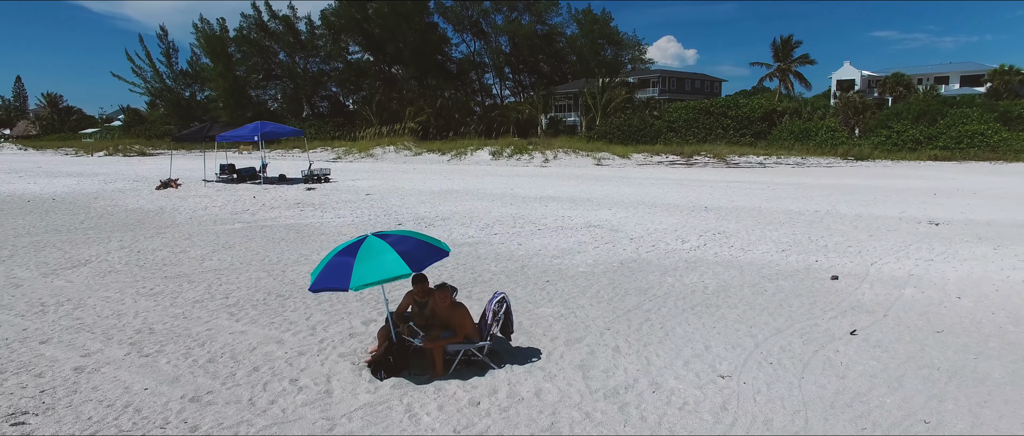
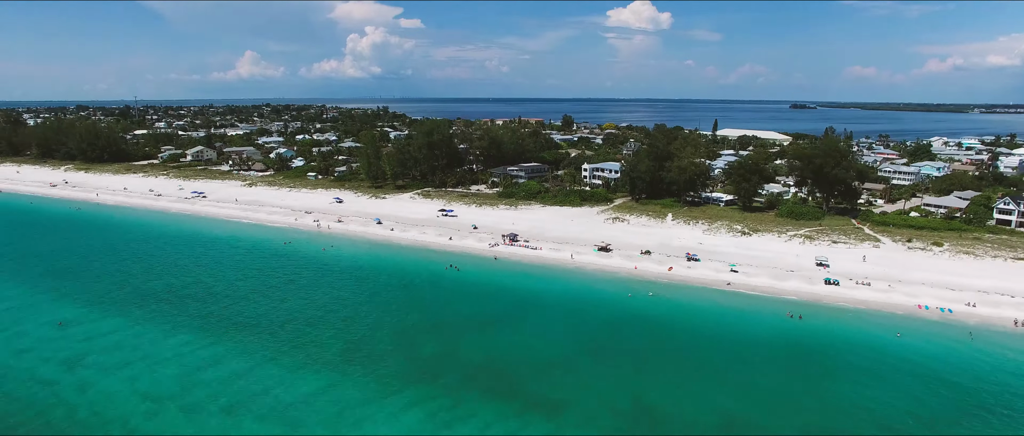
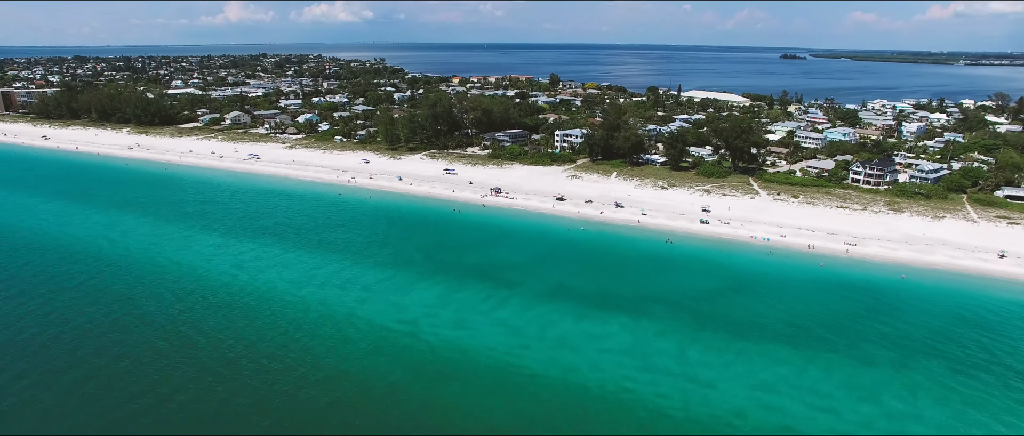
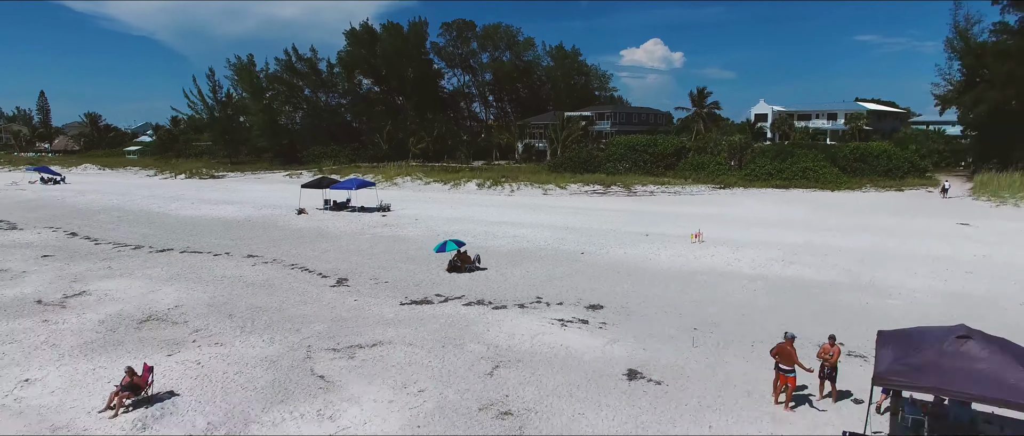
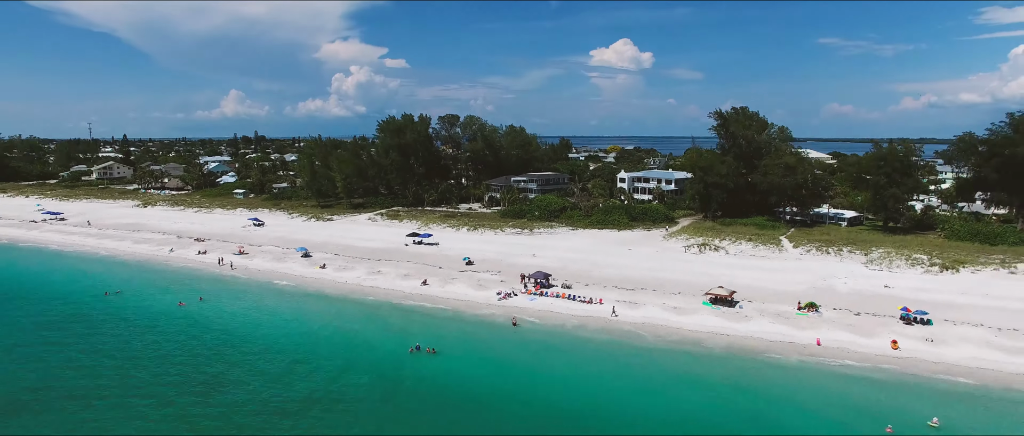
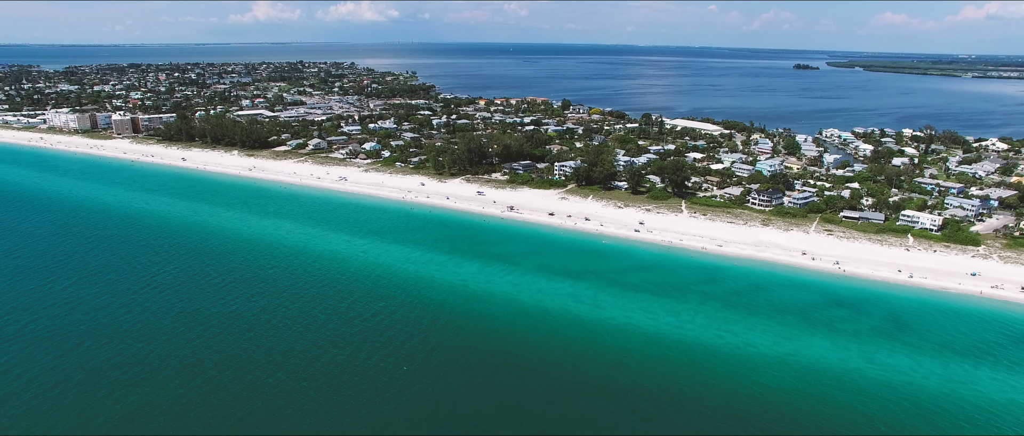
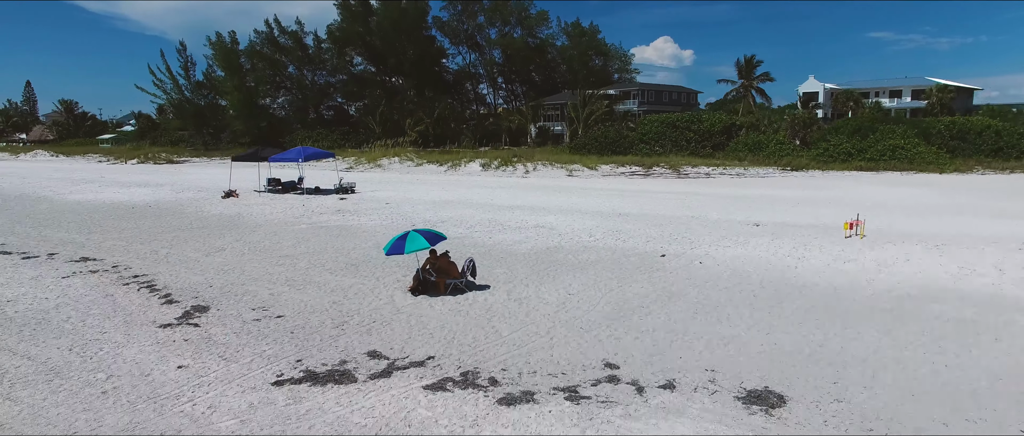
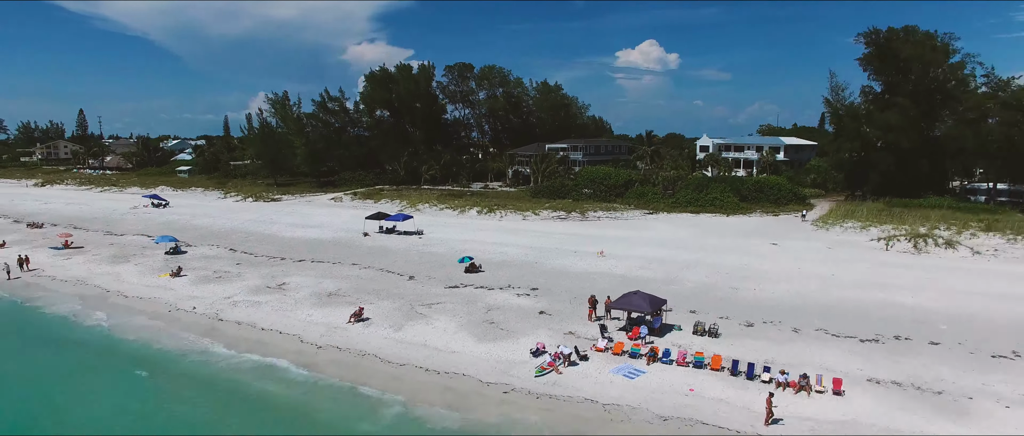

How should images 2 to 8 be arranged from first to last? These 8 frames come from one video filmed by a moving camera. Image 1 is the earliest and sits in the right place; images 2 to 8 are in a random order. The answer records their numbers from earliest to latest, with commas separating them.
7, 4, 8, 5, 2, 3, 6
